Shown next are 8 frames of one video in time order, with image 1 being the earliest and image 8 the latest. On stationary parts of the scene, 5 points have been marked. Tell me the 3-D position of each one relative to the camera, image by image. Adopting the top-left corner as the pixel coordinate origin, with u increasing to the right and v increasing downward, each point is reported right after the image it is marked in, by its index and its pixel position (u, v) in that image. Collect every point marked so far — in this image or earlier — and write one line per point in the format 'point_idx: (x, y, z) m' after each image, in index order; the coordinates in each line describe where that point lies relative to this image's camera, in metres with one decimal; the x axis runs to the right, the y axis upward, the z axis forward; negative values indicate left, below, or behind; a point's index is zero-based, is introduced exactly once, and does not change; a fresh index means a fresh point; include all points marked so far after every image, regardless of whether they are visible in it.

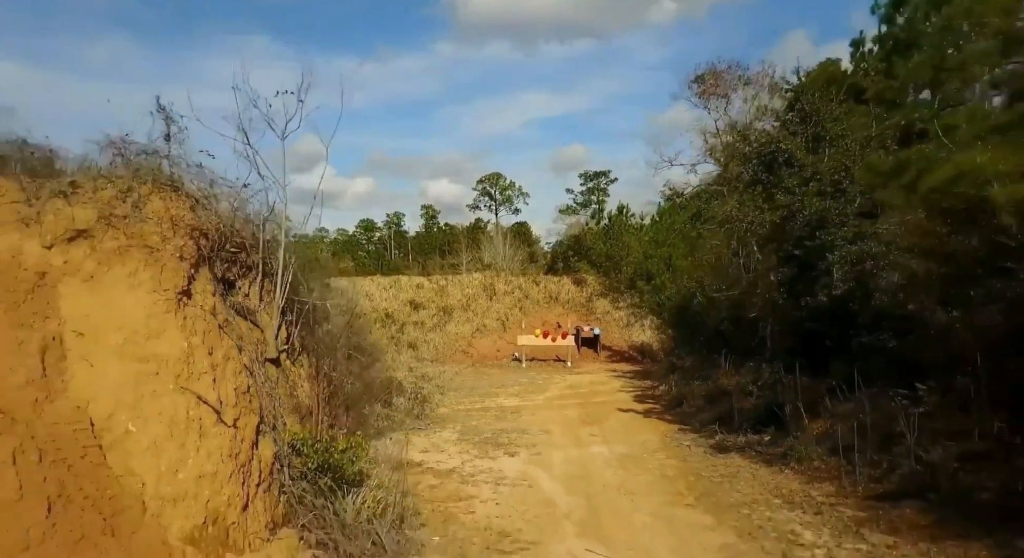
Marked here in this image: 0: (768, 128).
0: (+5.0, +3.0, +12.8) m
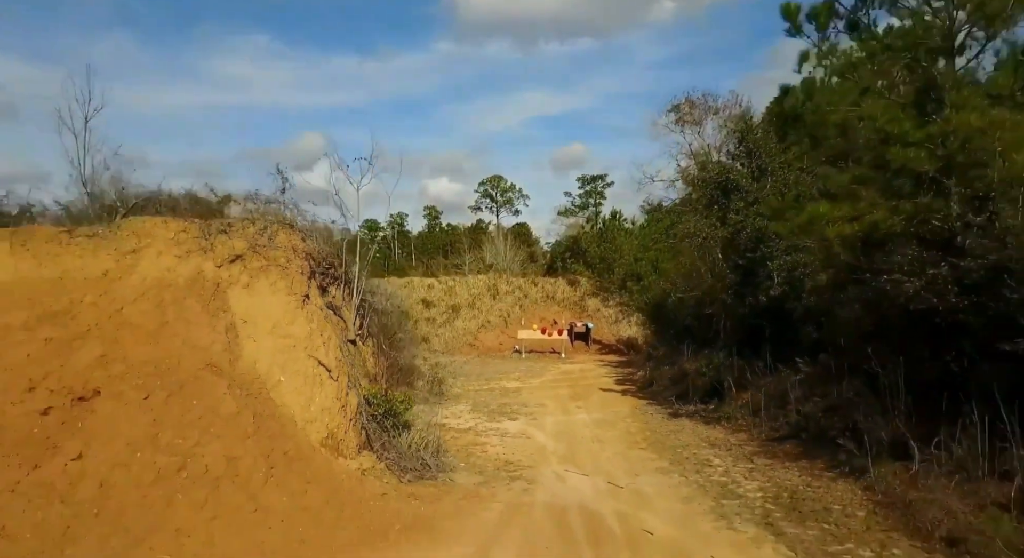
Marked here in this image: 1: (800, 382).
0: (+5.0, +2.9, +15.5) m
1: (+4.2, -1.5, +9.6) m
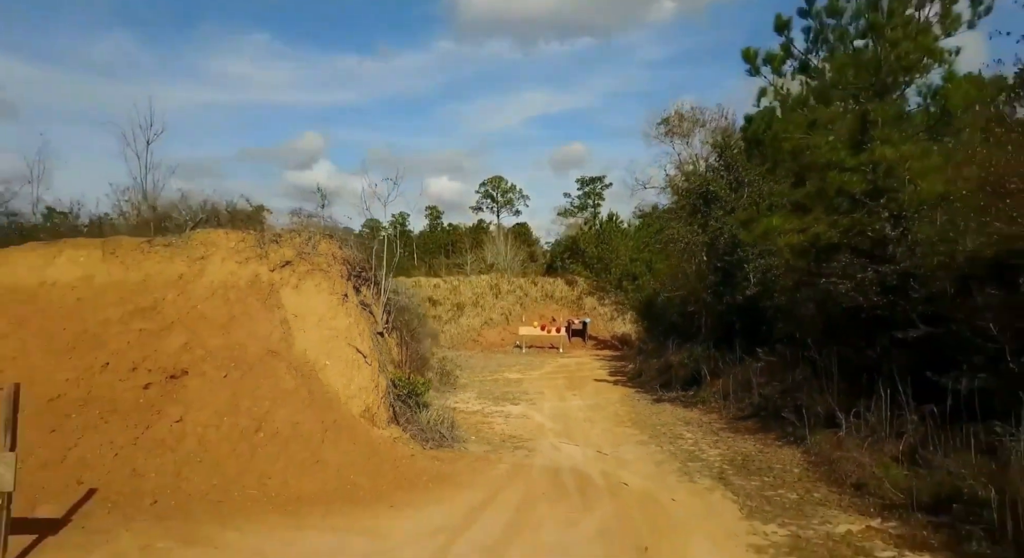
0: (+5.1, +2.9, +17.1) m
1: (+4.3, -1.5, +11.1) m
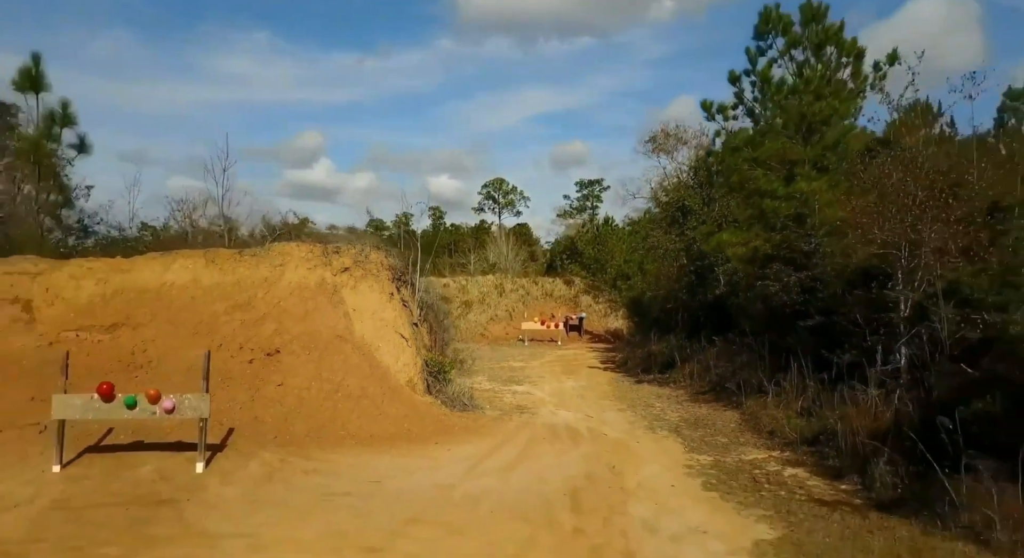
0: (+5.2, +2.9, +19.7) m
1: (+4.4, -1.6, +13.8) m
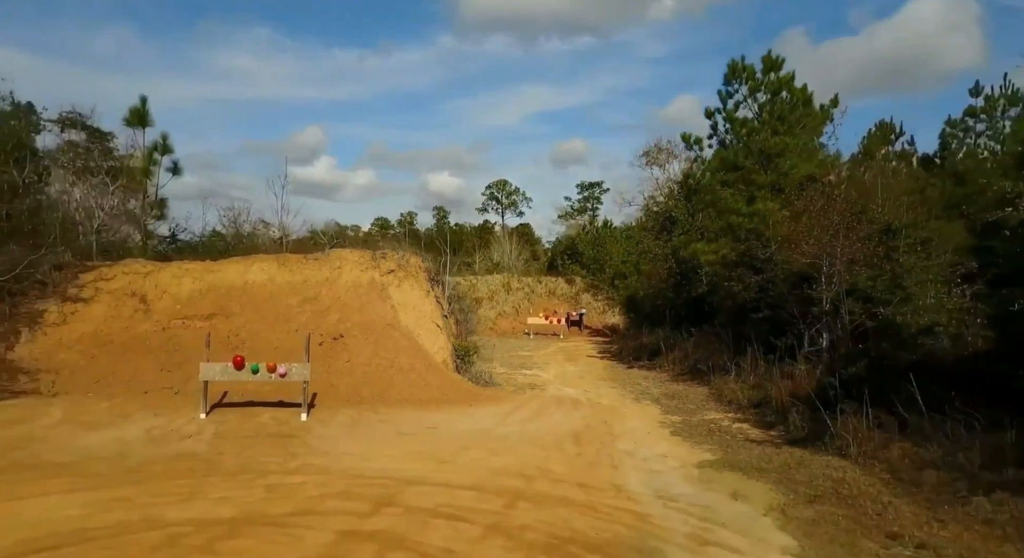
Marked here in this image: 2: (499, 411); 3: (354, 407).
0: (+5.6, +2.8, +22.4) m
1: (+4.7, -1.6, +16.5) m
2: (-0.2, -2.4, +11.7) m
3: (-2.7, -2.1, +10.8) m
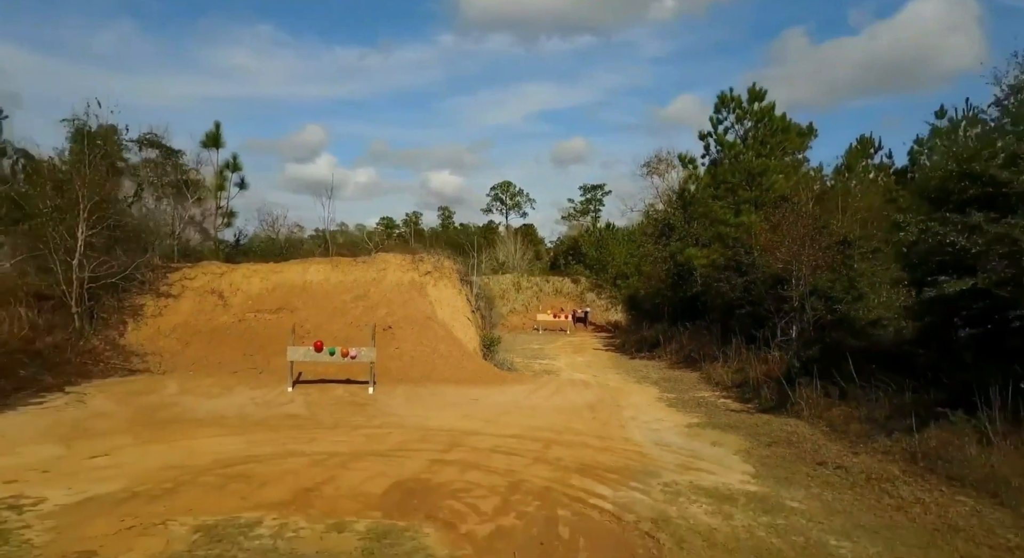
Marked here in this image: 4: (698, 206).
0: (+6.1, +2.8, +24.8) m
1: (+5.2, -1.6, +18.9) m
2: (+0.3, -2.4, +14.1) m
3: (-2.2, -2.1, +13.2) m
4: (+5.5, +2.1, +19.1) m
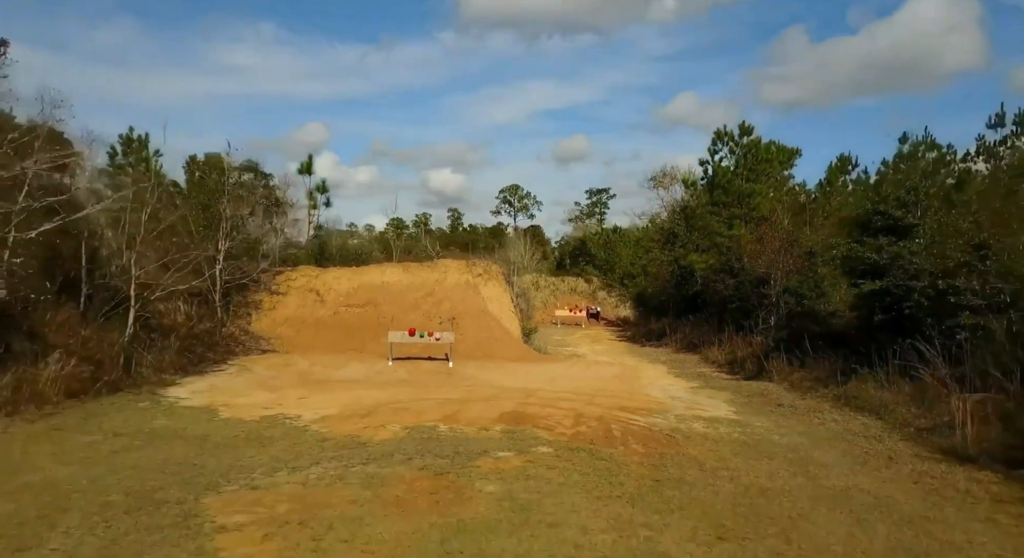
0: (+7.2, +2.8, +28.7) m
1: (+6.3, -1.6, +22.8) m
2: (+1.4, -2.4, +18.0) m
3: (-1.0, -2.2, +17.2) m
4: (+6.6, +2.1, +23.0) m
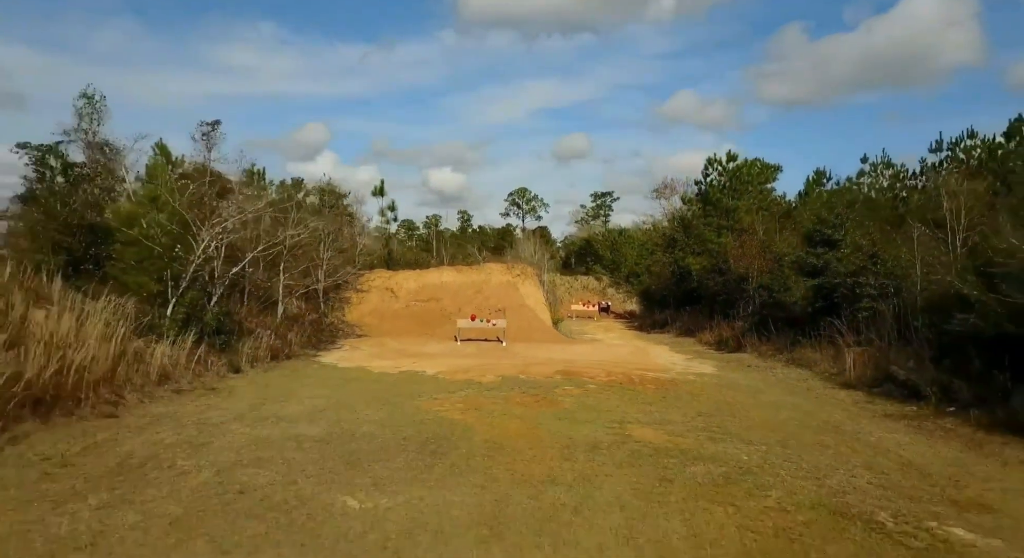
0: (+8.5, +2.9, +33.7) m
1: (+7.6, -1.6, +27.8) m
2: (+2.6, -2.4, +23.1) m
3: (+0.2, -2.2, +22.2) m
4: (+7.8, +2.2, +28.0) m
